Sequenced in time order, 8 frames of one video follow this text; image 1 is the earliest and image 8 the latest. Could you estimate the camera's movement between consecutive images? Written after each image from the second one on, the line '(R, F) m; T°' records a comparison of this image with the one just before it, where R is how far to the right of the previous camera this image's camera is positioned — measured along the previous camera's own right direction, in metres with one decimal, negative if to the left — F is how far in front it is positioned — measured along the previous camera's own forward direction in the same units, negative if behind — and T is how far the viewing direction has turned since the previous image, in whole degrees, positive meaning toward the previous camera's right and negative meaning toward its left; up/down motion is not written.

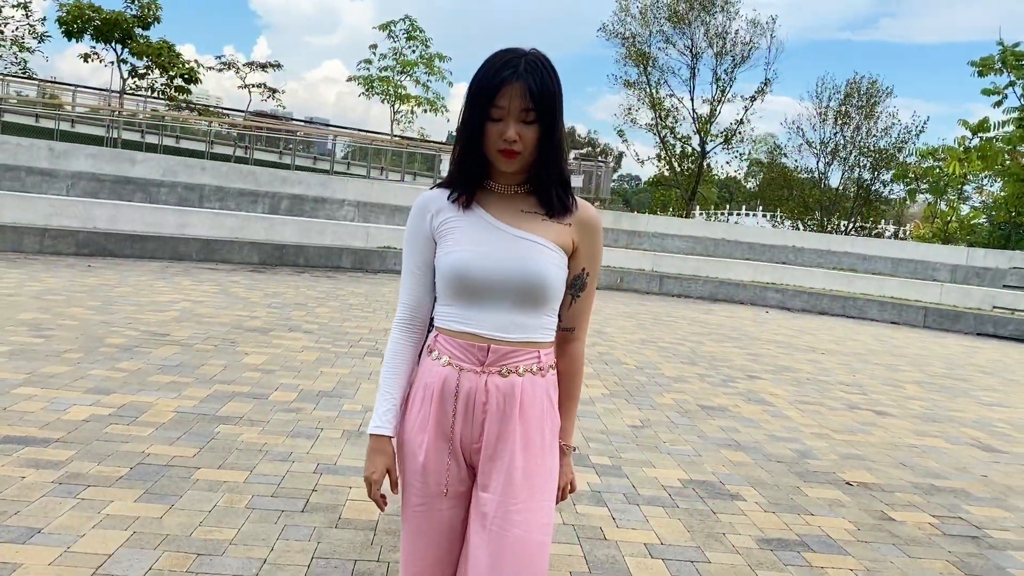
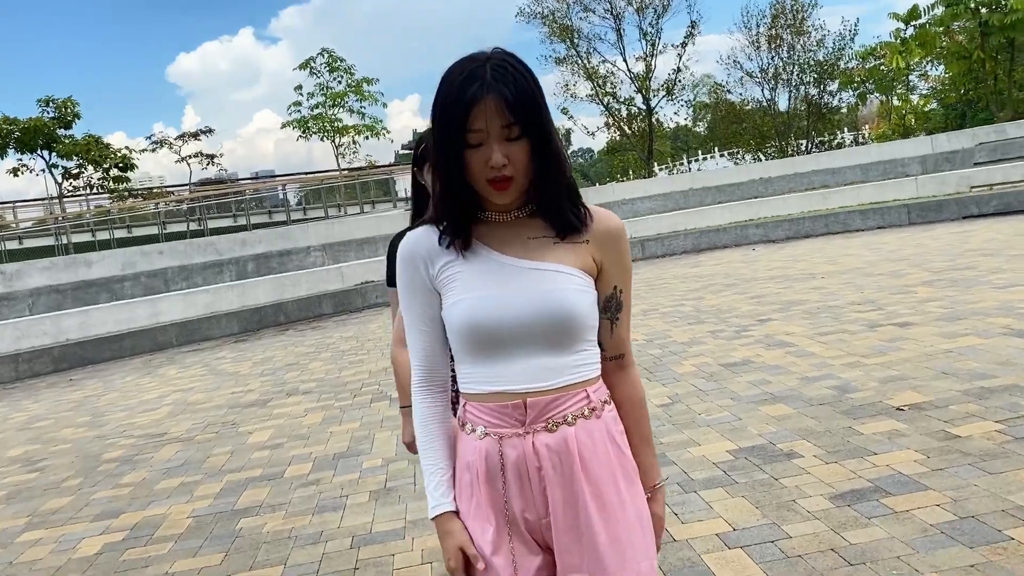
(0.0, +0.2) m; +1°
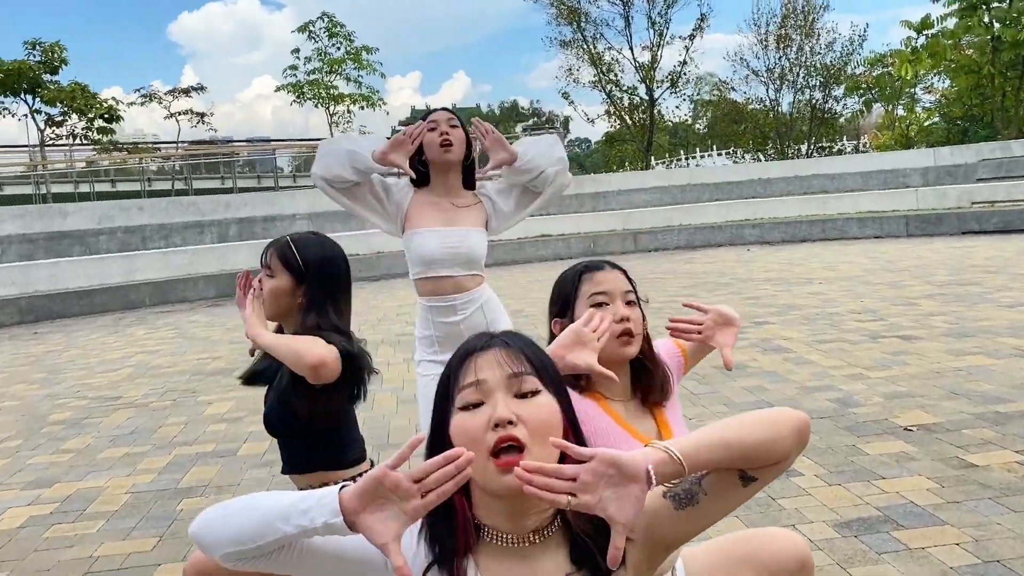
(0.0, +0.4) m; +1°
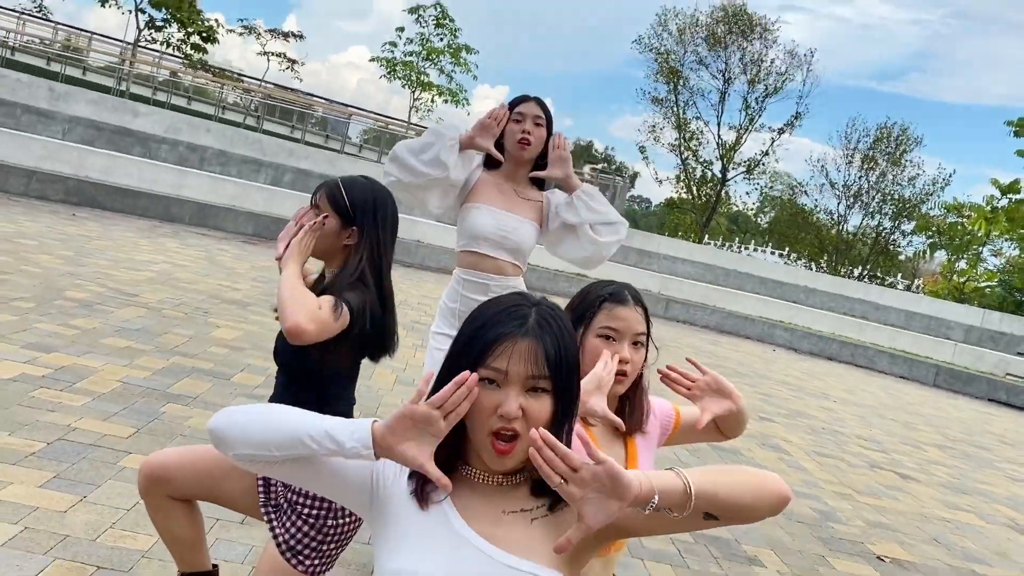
(0.0, 0.0) m; -2°
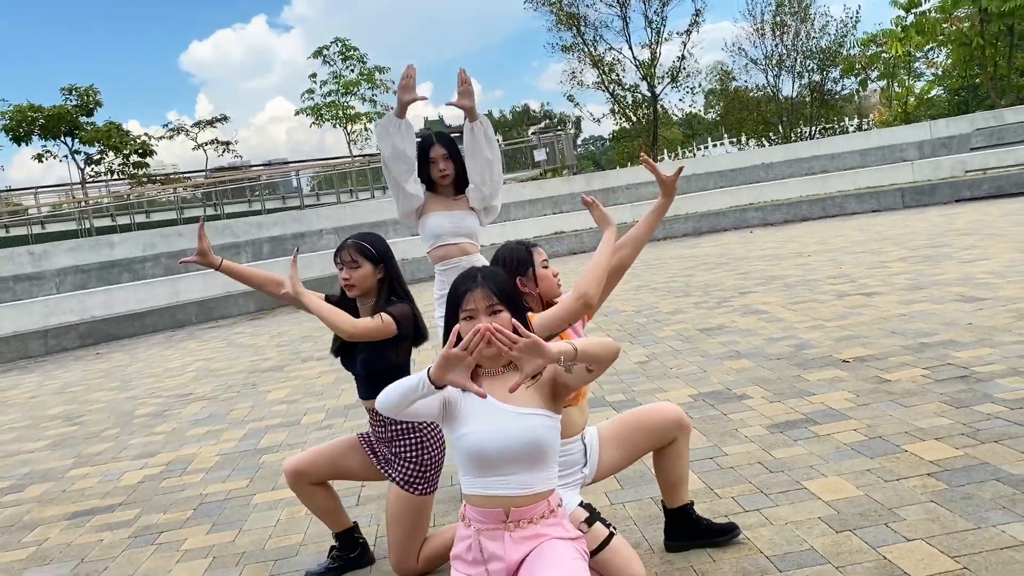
(+0.1, -0.9) m; 0°
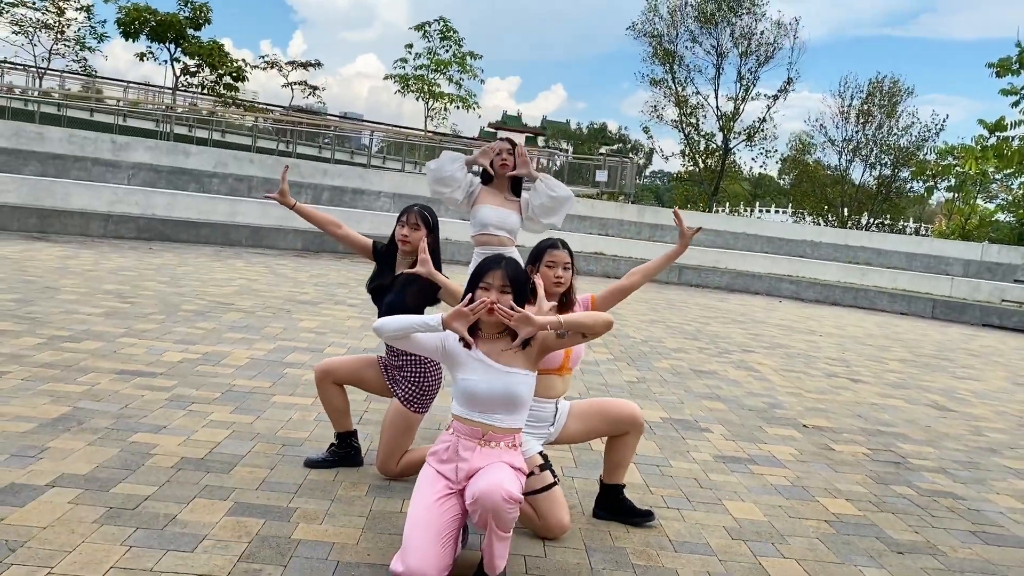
(+0.1, -0.6) m; -2°
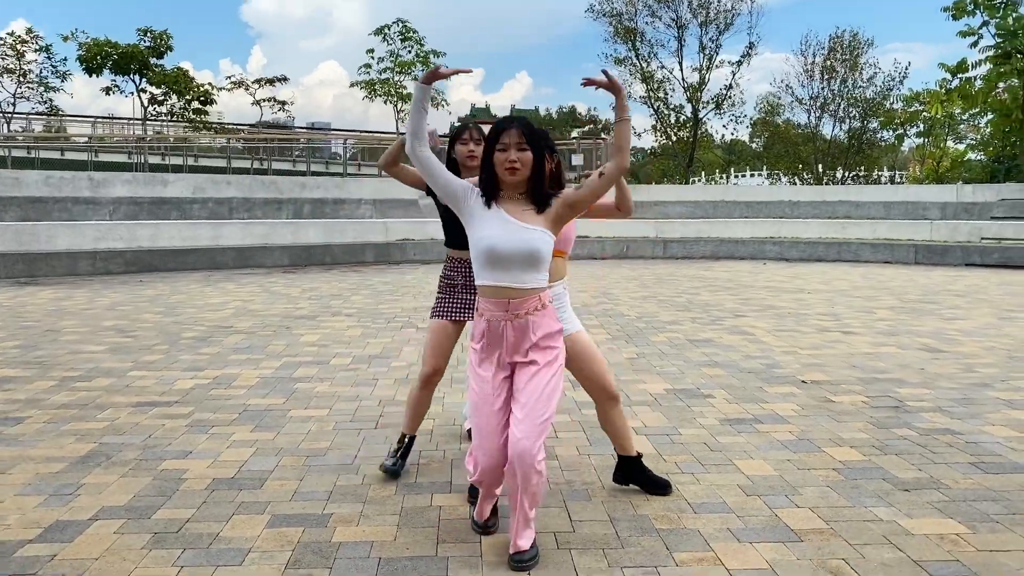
(-0.1, -0.1) m; +1°
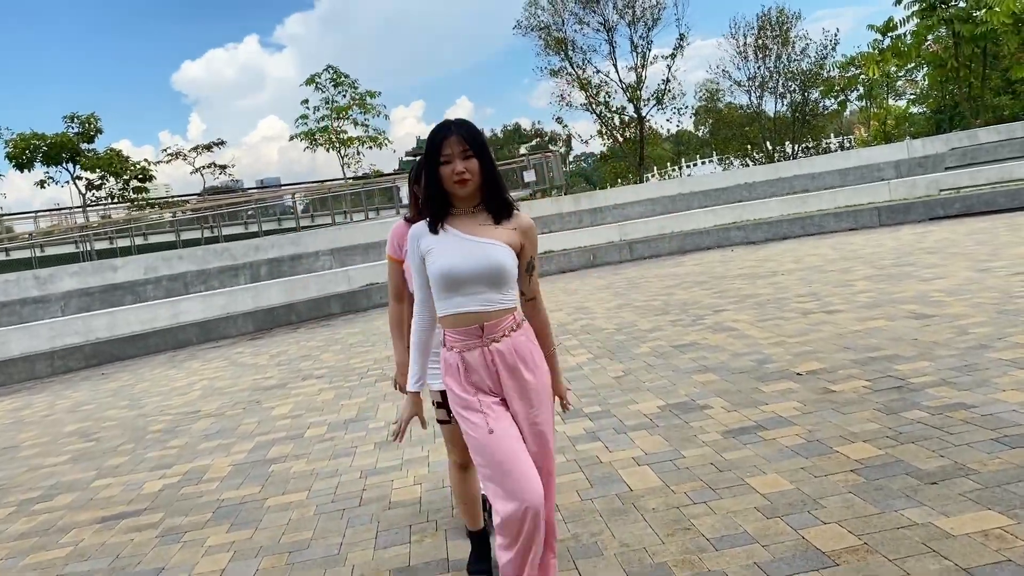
(0.0, +0.3) m; +2°
